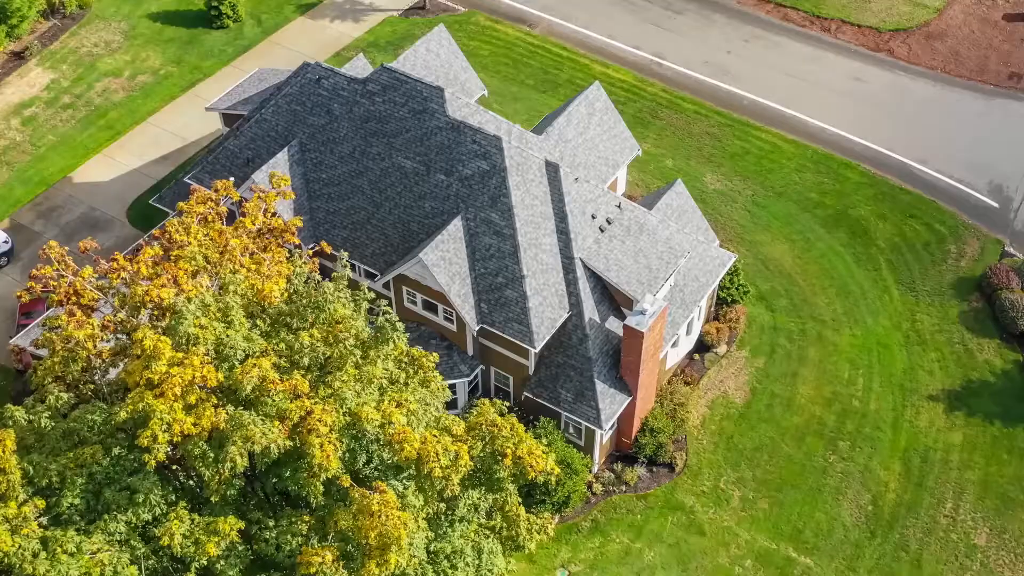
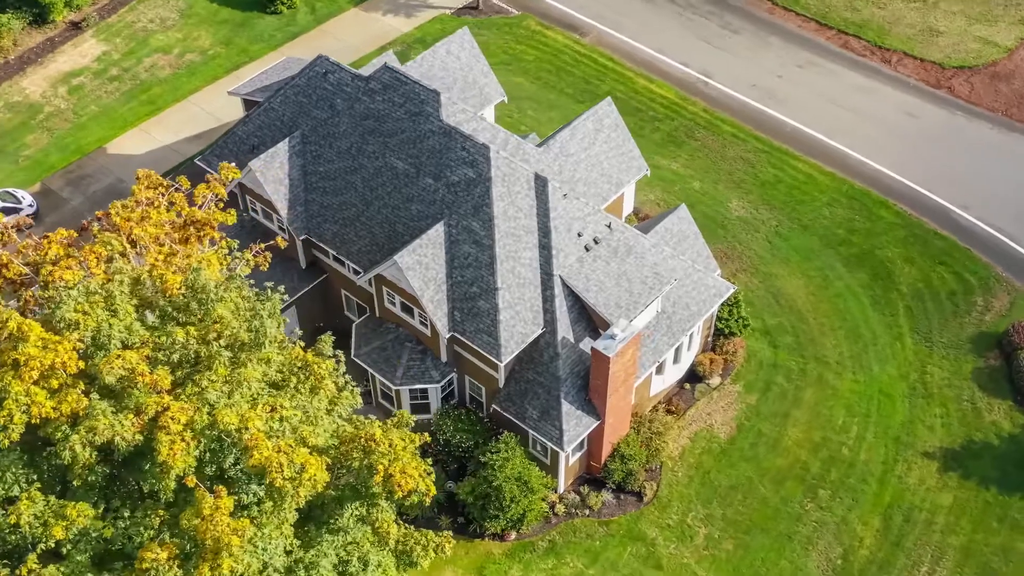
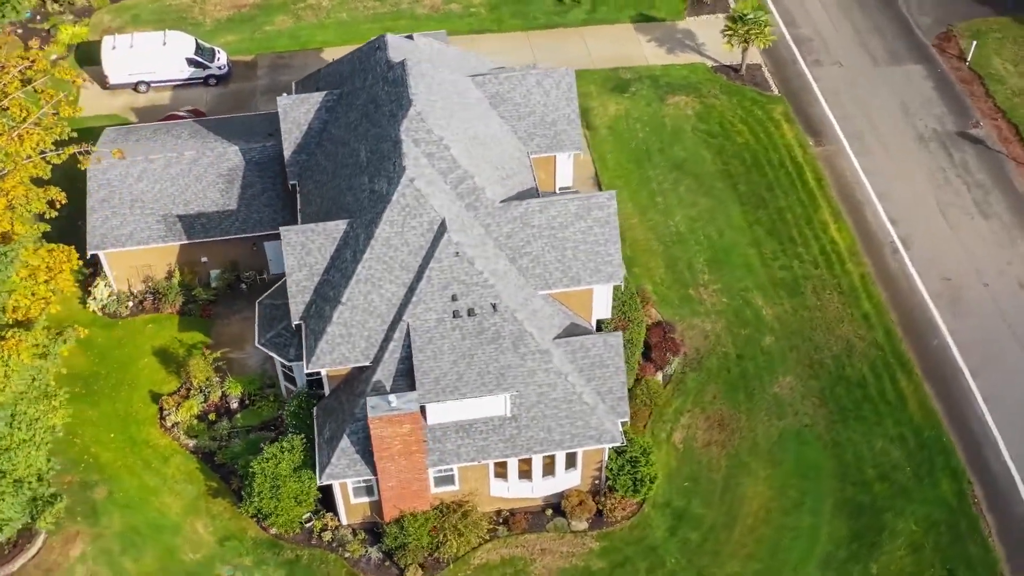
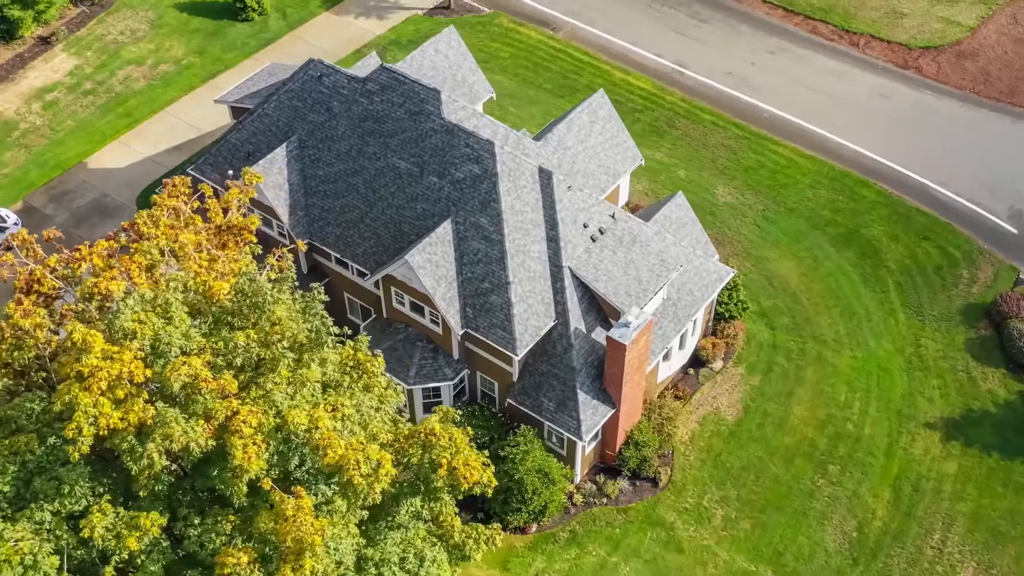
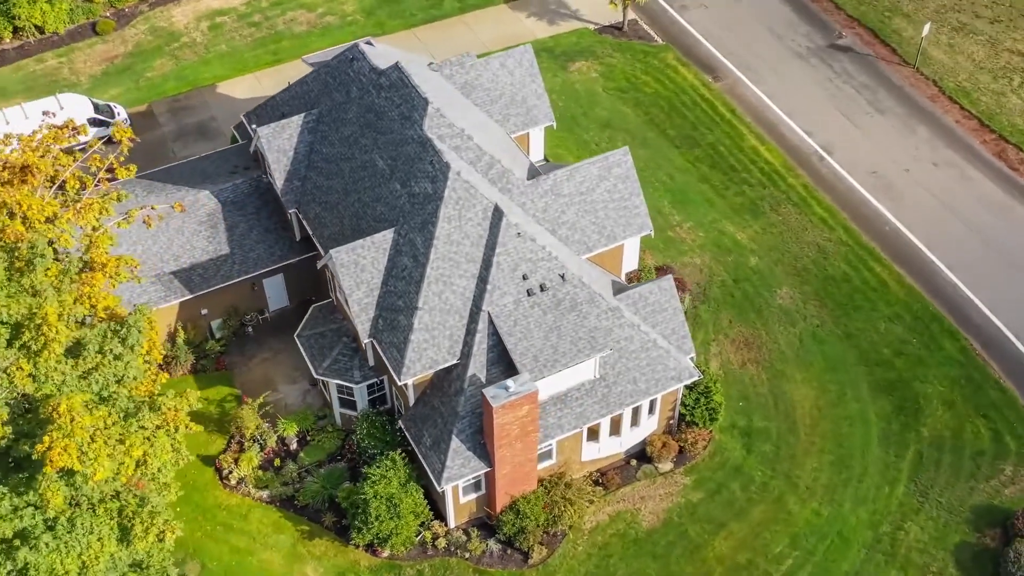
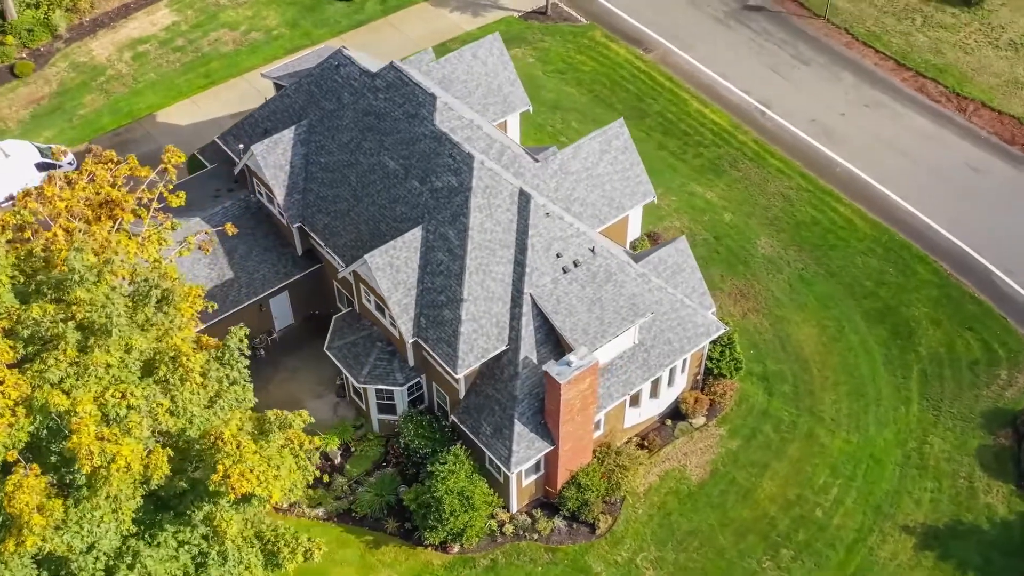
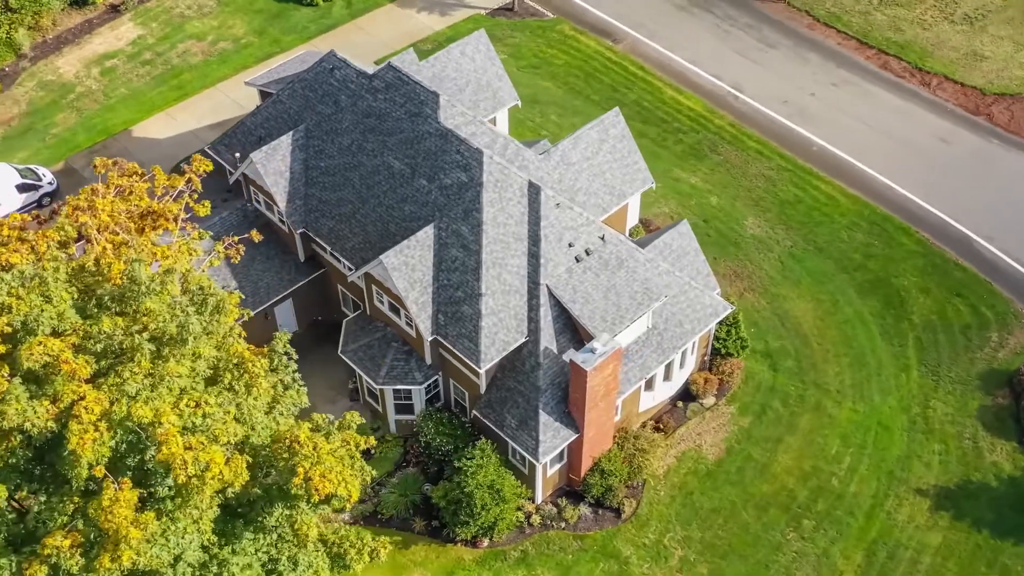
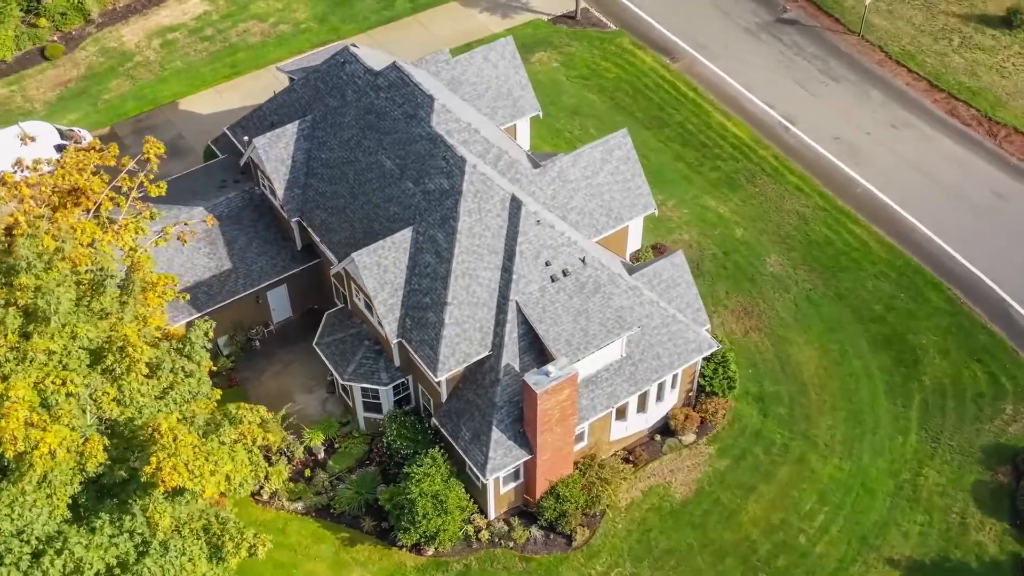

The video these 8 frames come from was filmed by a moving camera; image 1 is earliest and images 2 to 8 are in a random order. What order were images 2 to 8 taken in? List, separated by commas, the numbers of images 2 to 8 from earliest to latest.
4, 2, 7, 6, 8, 5, 3
